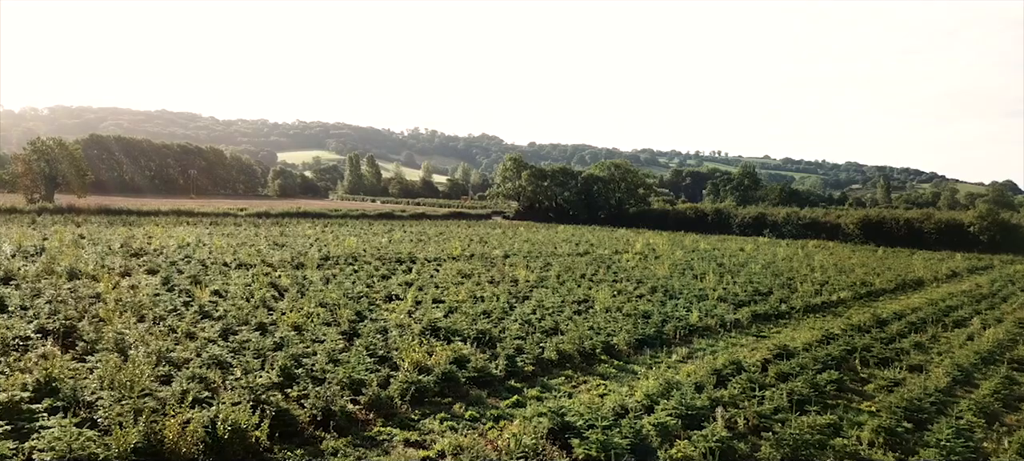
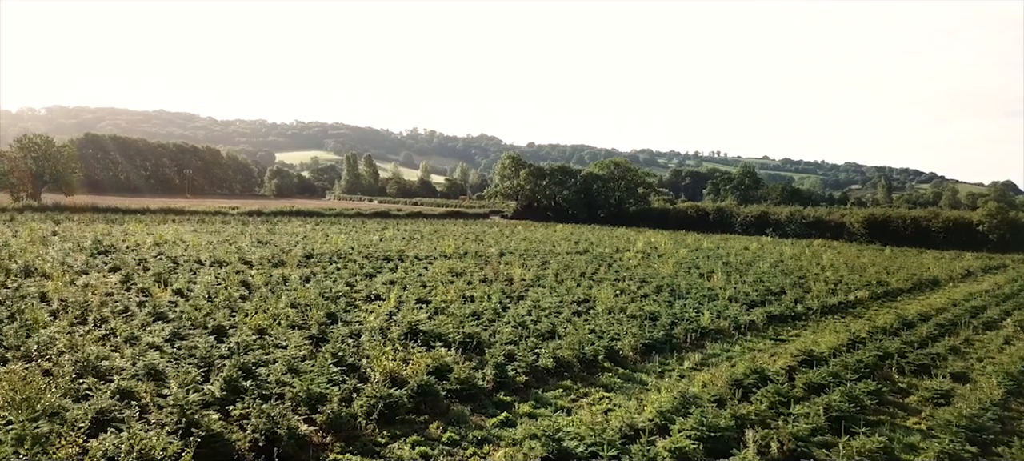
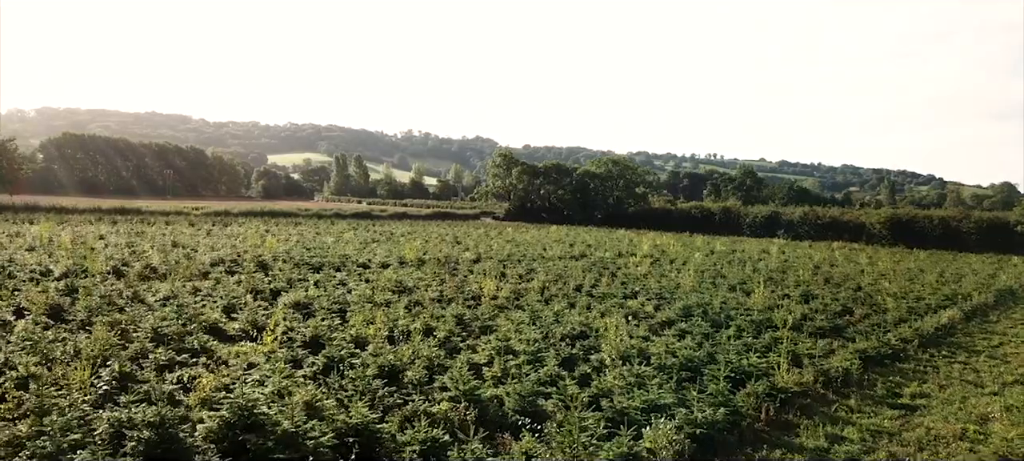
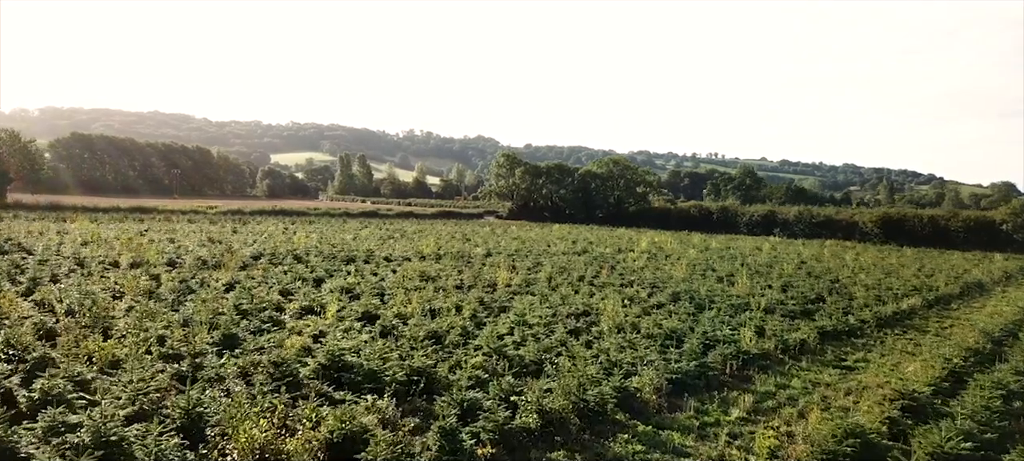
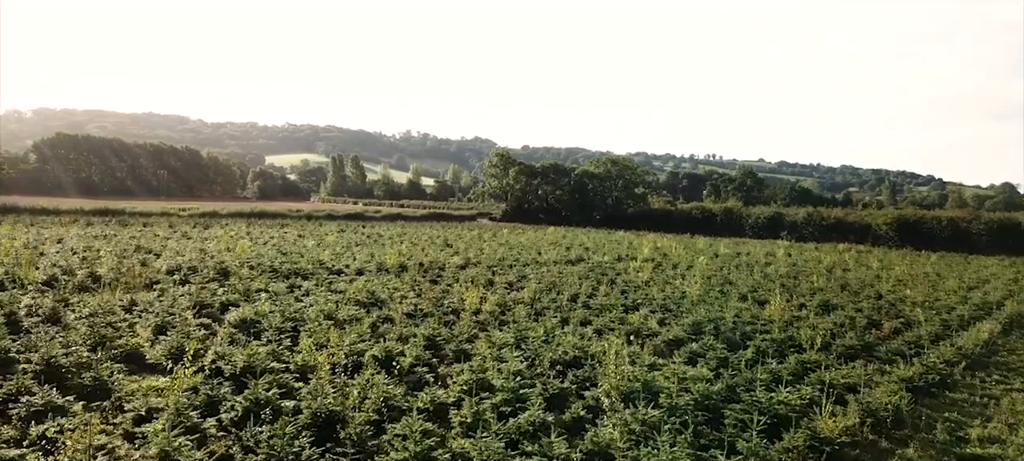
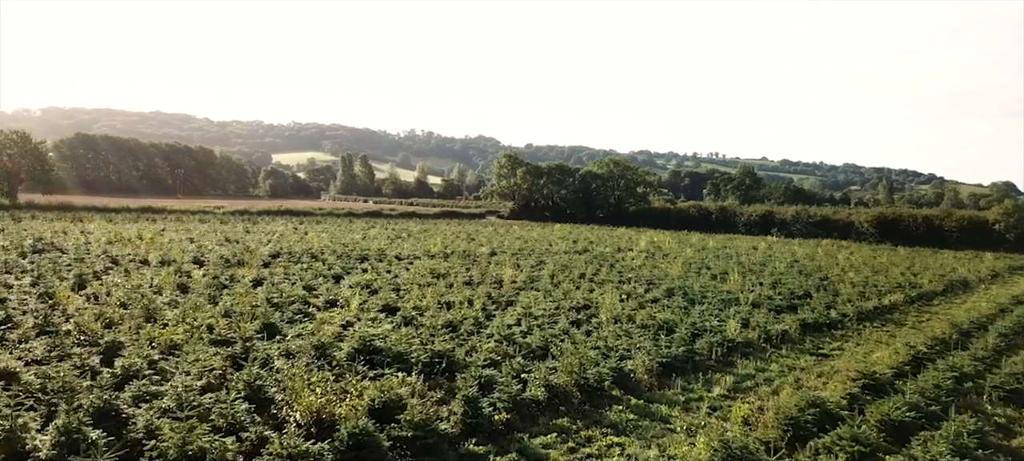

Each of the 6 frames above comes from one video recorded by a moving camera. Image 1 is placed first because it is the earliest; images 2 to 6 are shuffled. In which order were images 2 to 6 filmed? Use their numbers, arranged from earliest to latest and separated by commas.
2, 6, 4, 3, 5
